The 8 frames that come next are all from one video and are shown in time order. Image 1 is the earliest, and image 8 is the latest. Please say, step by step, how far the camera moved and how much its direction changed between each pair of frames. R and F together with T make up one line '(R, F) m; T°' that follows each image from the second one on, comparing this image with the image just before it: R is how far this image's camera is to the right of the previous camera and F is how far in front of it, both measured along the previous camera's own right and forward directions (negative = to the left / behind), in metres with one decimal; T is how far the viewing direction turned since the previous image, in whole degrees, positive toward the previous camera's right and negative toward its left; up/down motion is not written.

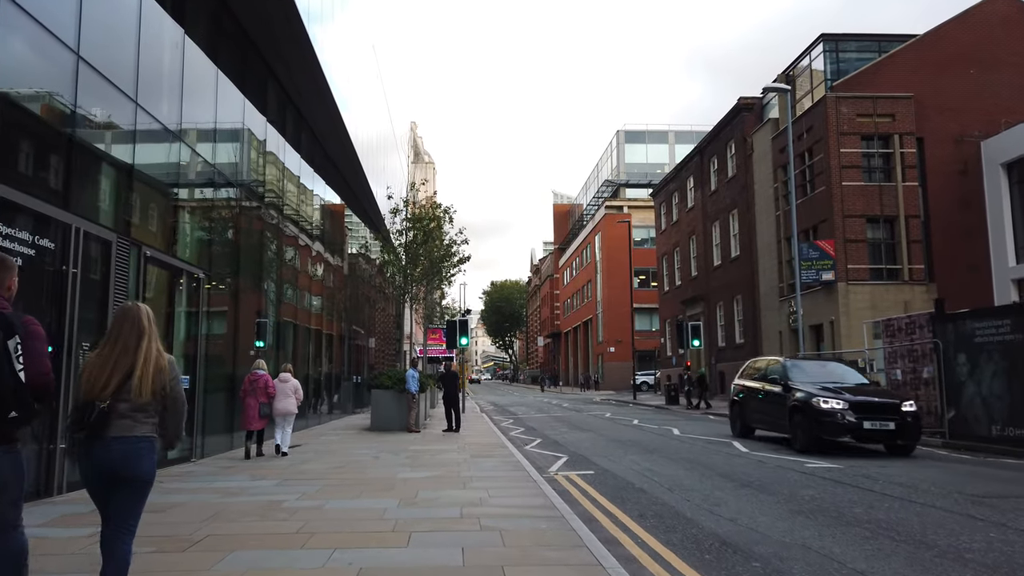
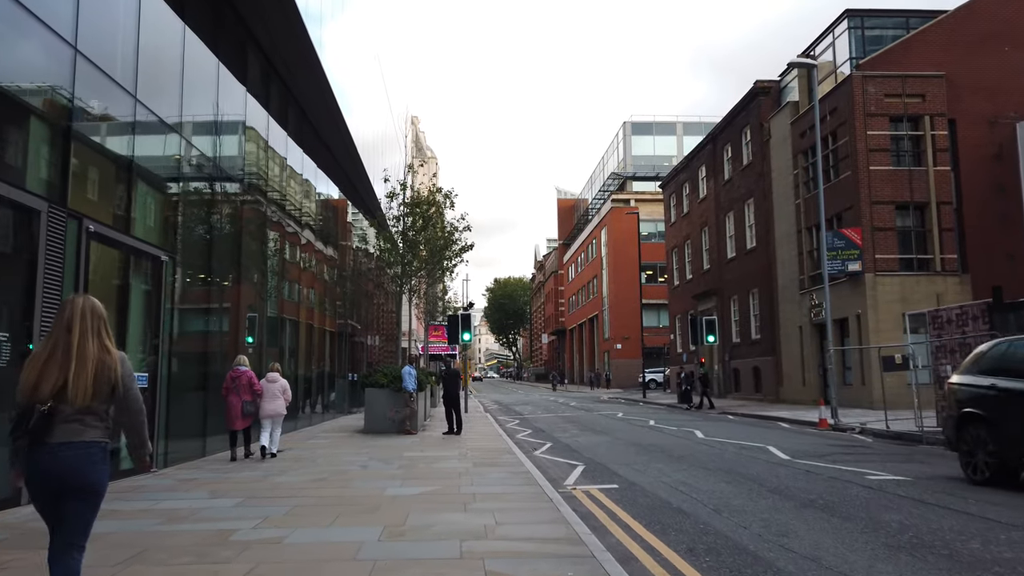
(-0.1, +1.5) m; 0°
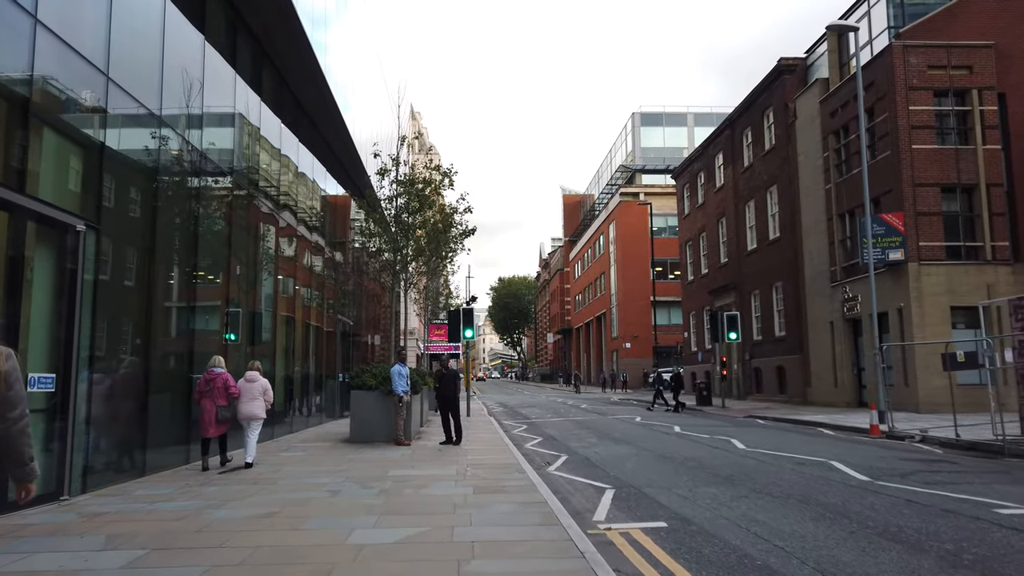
(-0.1, +2.2) m; 0°
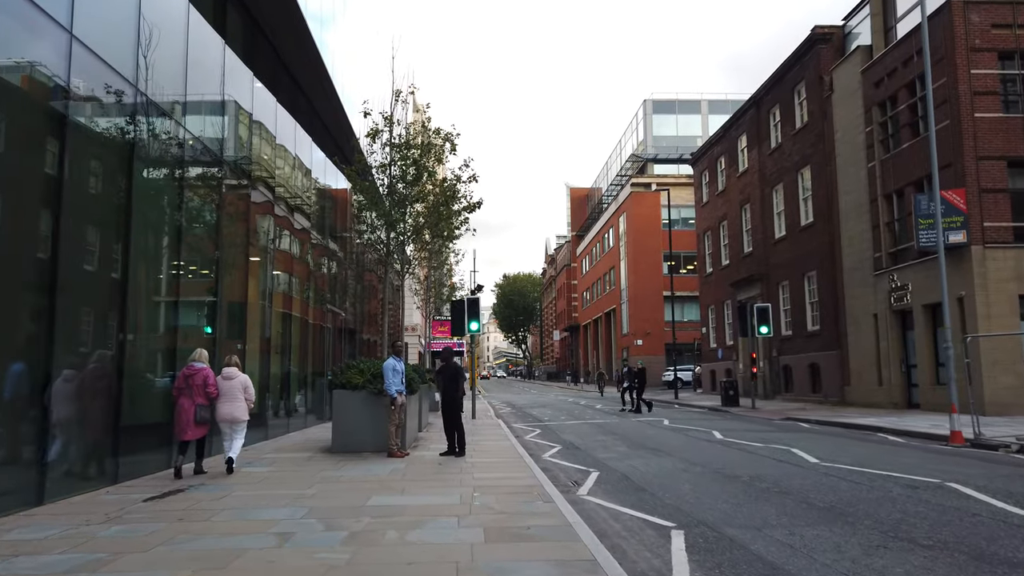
(-0.2, +2.4) m; 0°
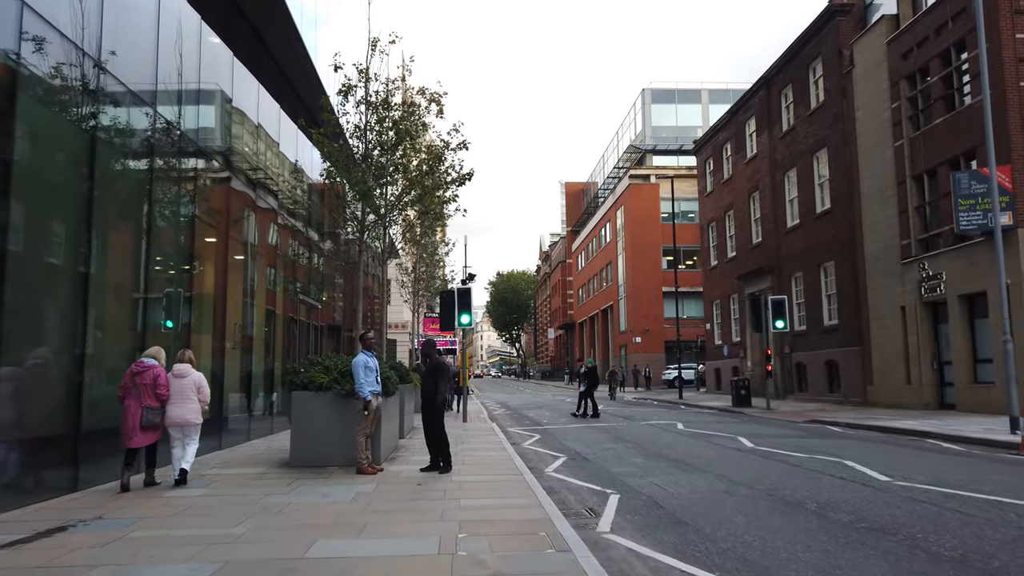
(0.0, +2.0) m; 0°
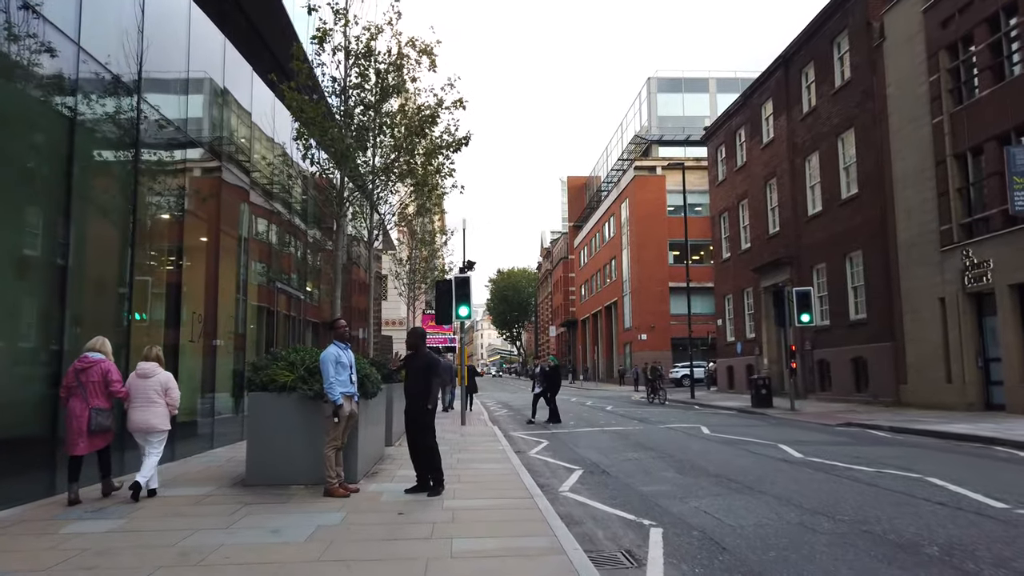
(-0.1, +1.8) m; 0°
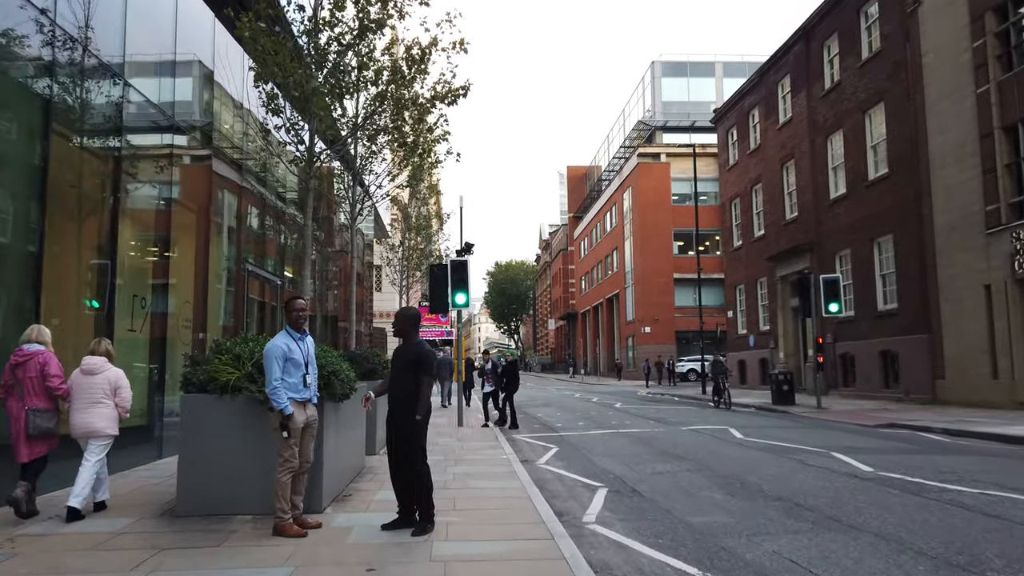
(-0.1, +1.8) m; 0°
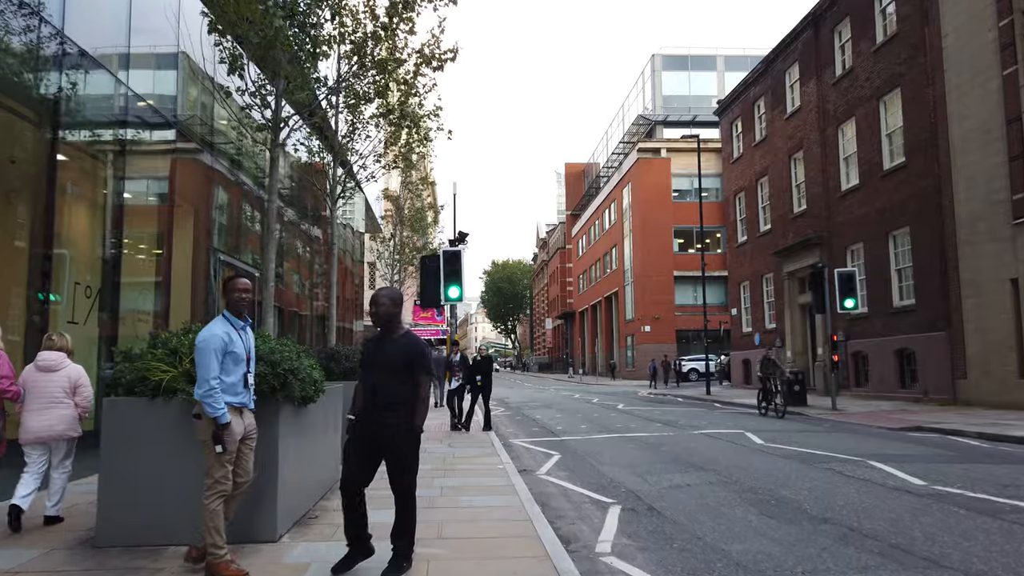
(0.0, +1.1) m; 0°
